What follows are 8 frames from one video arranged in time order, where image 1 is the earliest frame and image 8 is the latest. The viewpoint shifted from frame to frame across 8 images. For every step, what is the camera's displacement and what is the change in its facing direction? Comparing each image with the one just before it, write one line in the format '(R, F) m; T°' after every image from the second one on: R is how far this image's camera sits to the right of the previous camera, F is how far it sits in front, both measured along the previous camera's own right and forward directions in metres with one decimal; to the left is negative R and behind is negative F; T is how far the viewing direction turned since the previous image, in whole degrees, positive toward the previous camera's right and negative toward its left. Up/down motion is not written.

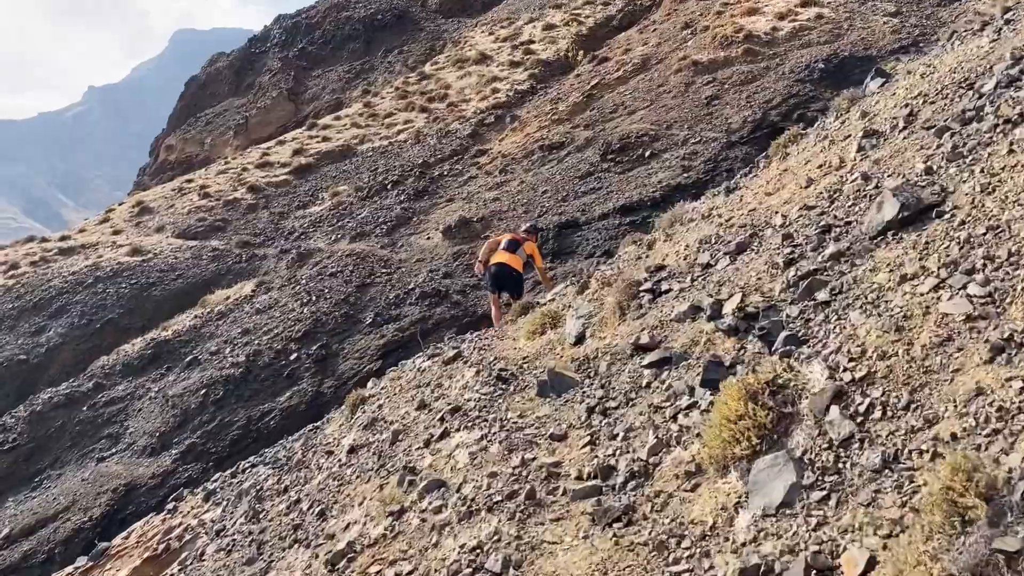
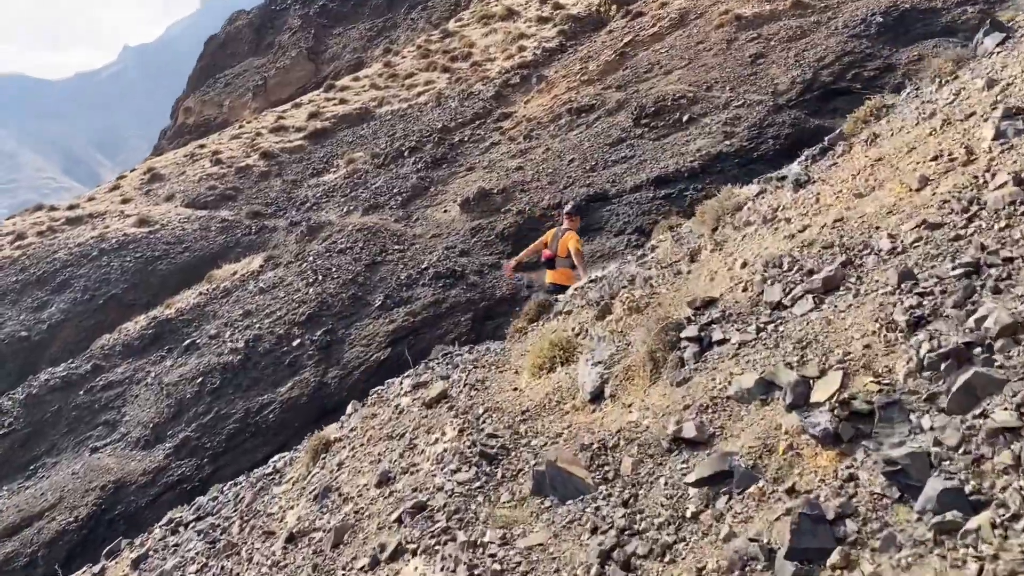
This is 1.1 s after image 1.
(+0.1, +1.0) m; -2°
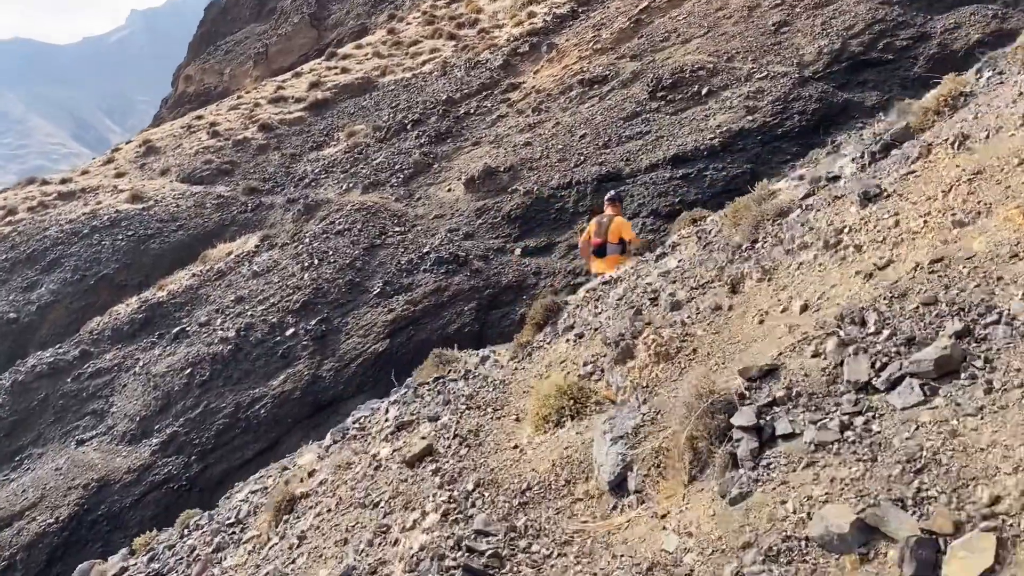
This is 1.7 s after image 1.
(0.0, +0.7) m; -1°
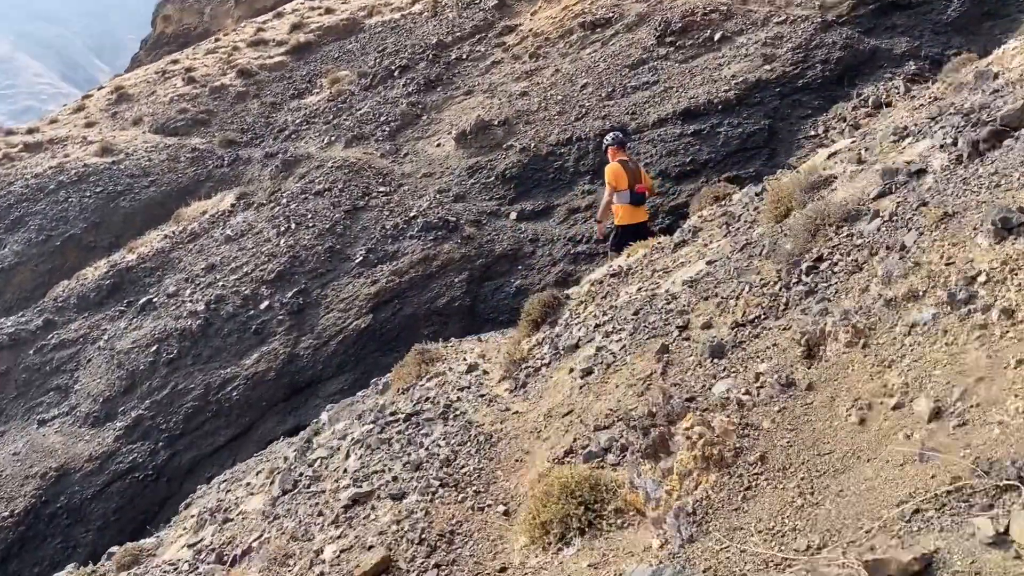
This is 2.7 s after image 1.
(0.0, +0.8) m; 0°
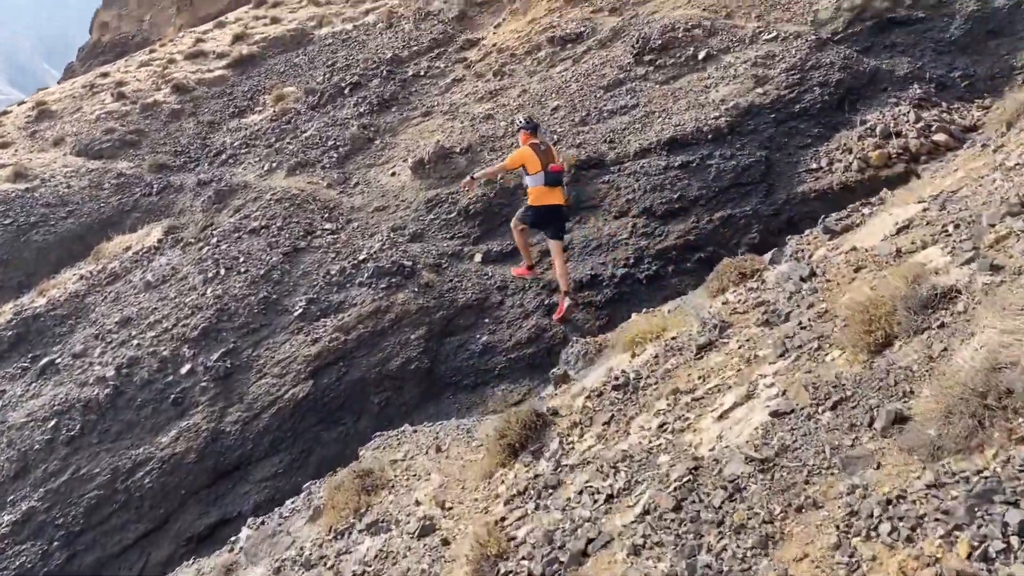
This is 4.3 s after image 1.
(0.0, +1.2) m; +3°
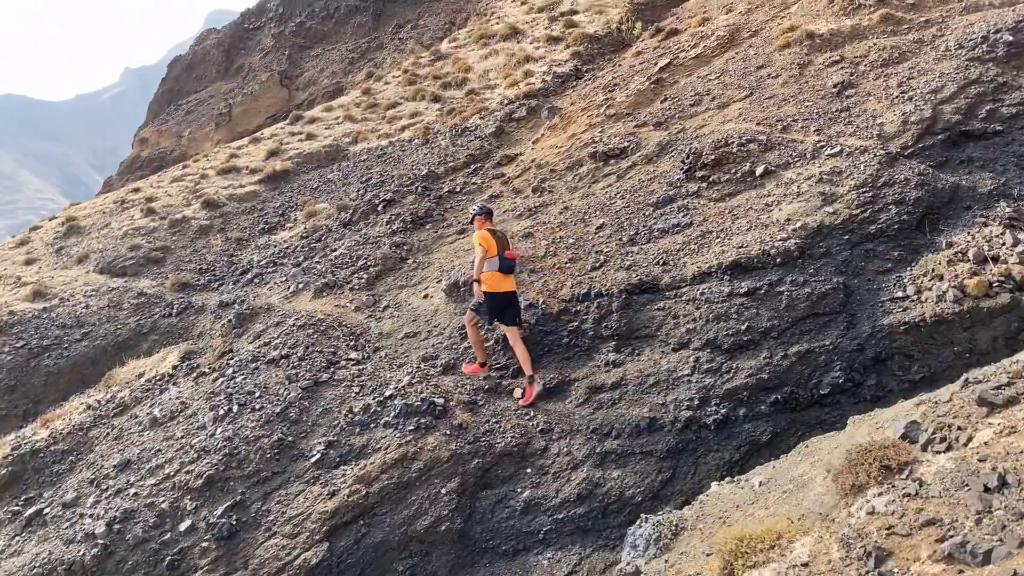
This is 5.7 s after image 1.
(-0.1, +0.9) m; -2°
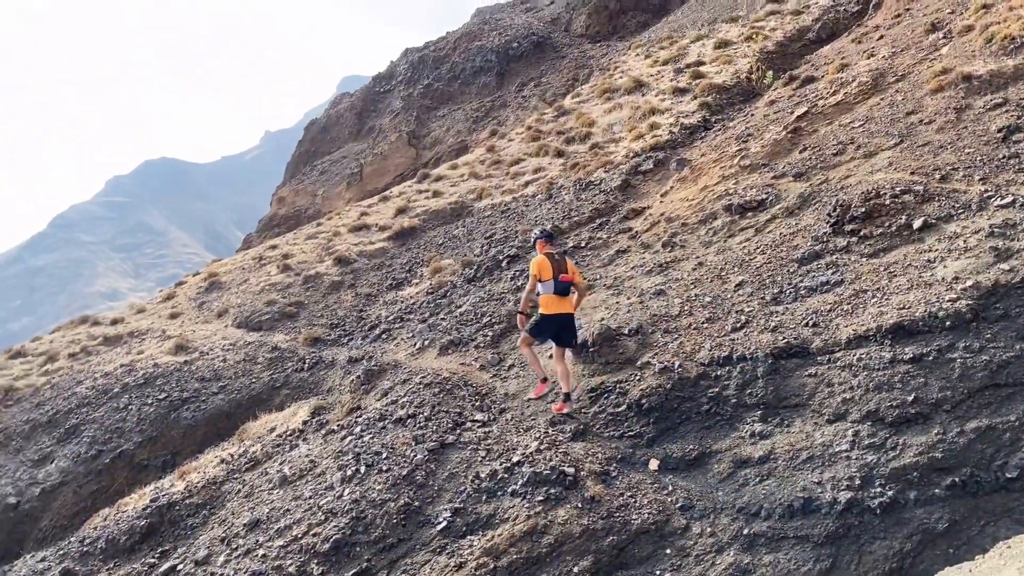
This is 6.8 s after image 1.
(-0.2, +0.3) m; -8°
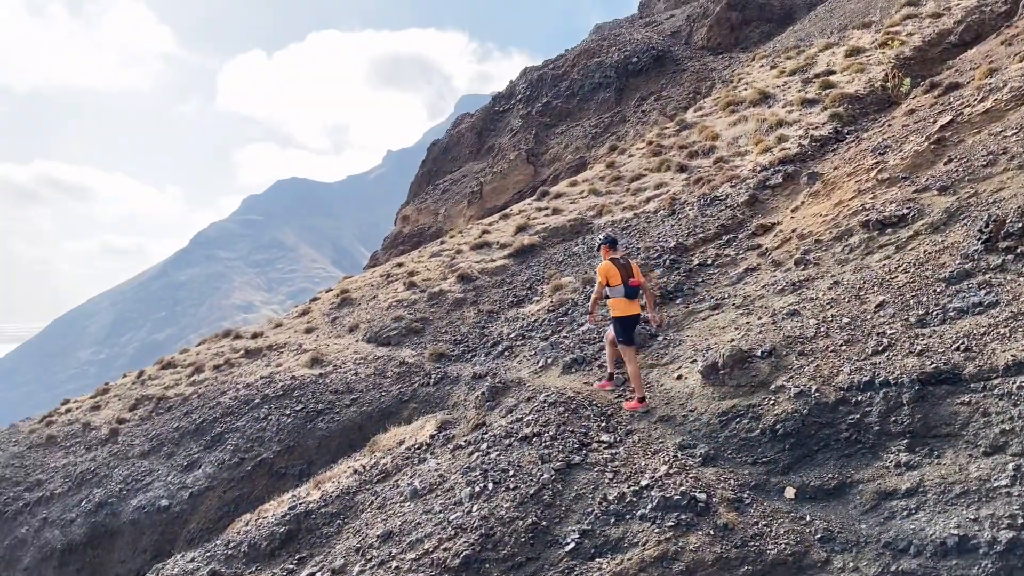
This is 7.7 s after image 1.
(-0.1, 0.0) m; -8°
